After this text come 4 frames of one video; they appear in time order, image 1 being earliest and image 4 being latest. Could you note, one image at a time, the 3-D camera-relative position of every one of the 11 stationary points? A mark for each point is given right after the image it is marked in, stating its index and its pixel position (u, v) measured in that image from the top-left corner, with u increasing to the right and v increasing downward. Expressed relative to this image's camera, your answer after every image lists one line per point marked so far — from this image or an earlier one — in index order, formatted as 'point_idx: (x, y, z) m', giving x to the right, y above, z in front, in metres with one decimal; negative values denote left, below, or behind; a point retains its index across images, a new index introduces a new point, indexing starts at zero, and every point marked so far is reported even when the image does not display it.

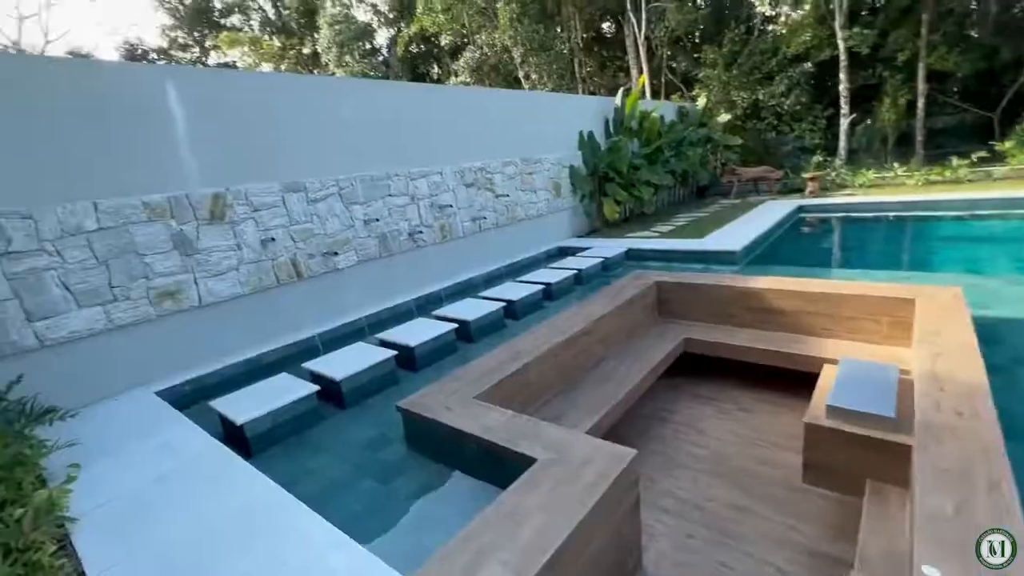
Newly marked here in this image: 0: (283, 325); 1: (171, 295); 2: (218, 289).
0: (-2.5, -0.4, +5.1) m
1: (-3.1, -0.1, +4.2) m
2: (-2.8, 0.0, +4.5) m
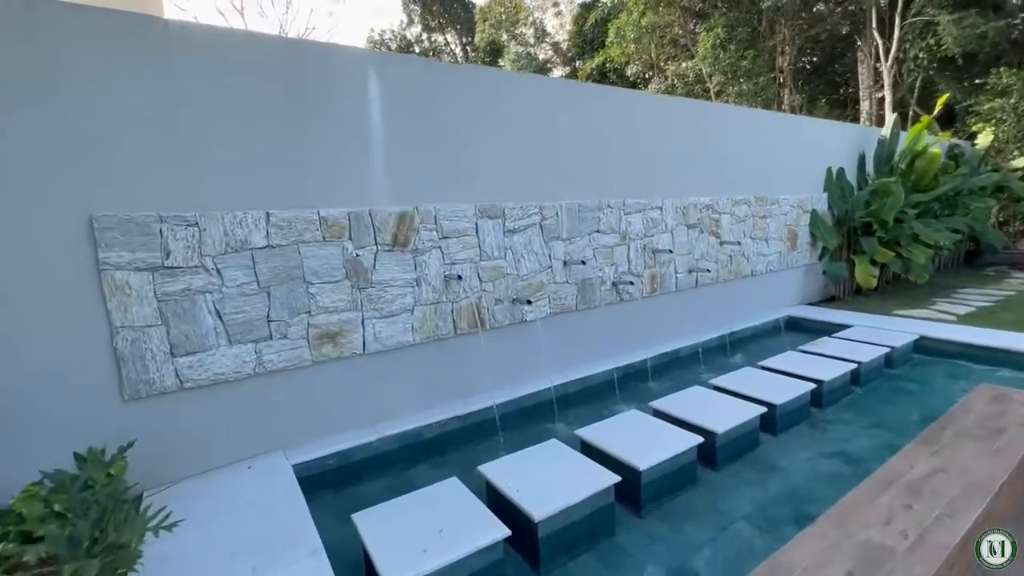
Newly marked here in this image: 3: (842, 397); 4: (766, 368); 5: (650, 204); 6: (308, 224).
0: (-0.5, -0.8, +3.9) m
1: (-1.2, -0.3, +3.3) m
2: (-0.9, -0.3, +3.5) m
3: (+3.0, -1.0, +4.2) m
4: (+2.4, -0.8, +4.4) m
5: (+1.5, +0.9, +5.0) m
6: (-1.4, +0.4, +3.1) m
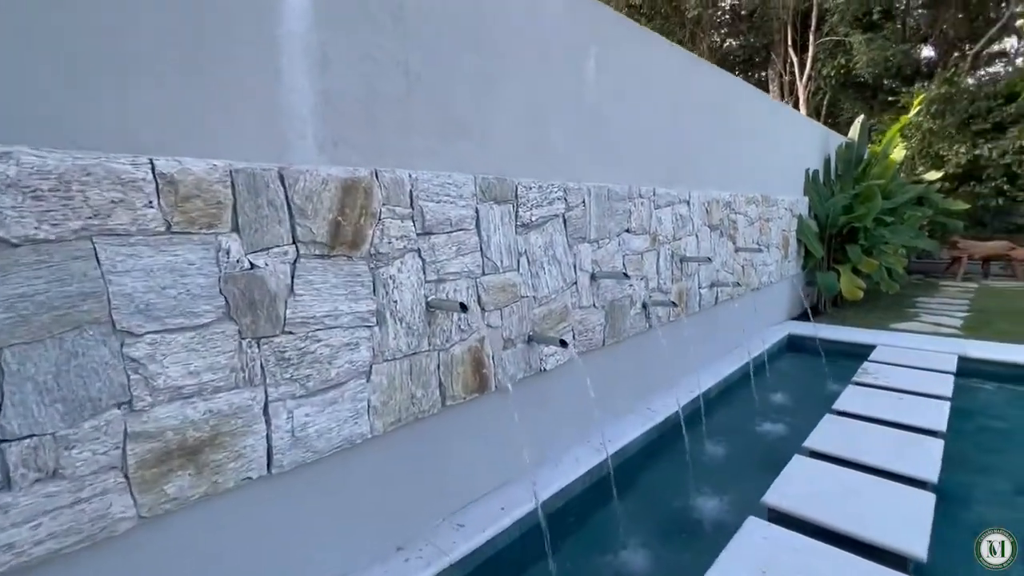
0: (-0.3, -1.0, +2.2) m
1: (-1.0, -0.5, +1.4) m
2: (-0.7, -0.5, +1.7) m
3: (+3.0, -1.1, +3.2) m
4: (+2.4, -0.9, +3.3) m
5: (+1.3, +0.7, +3.7) m
6: (-1.1, +0.3, +1.3) m
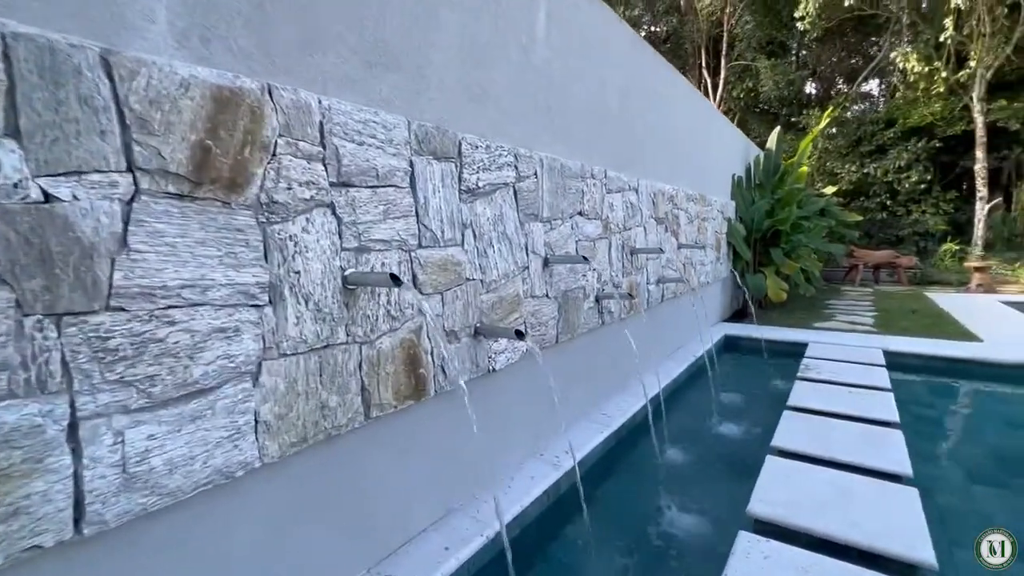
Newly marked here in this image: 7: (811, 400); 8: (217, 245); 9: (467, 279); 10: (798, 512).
0: (-0.5, -0.9, +1.6) m
1: (-1.0, -0.4, +0.8) m
2: (-0.8, -0.4, +1.1) m
3: (+2.6, -1.0, +3.2) m
4: (+2.0, -0.8, +3.2) m
5: (+0.8, +0.8, +3.4) m
6: (-1.1, +0.4, +0.7) m
7: (+2.1, -0.8, +3.3) m
8: (-0.7, +0.1, +1.2) m
9: (-0.2, 0.0, +2.0) m
10: (+1.2, -0.9, +2.0) m
